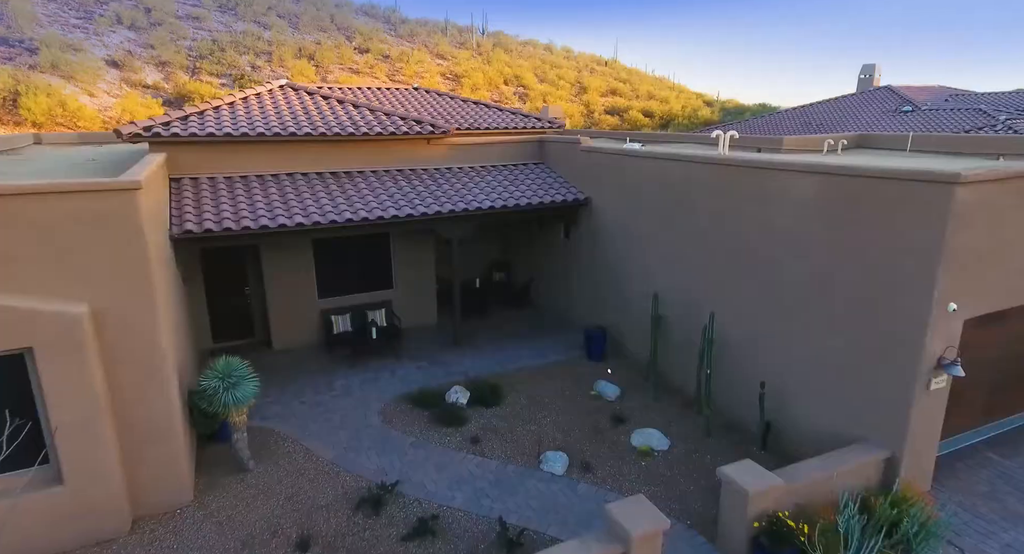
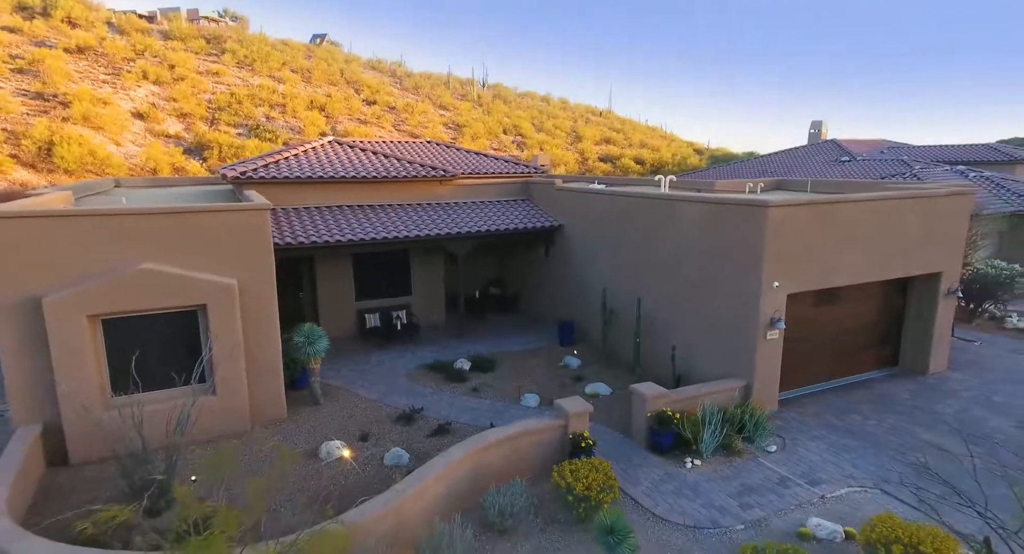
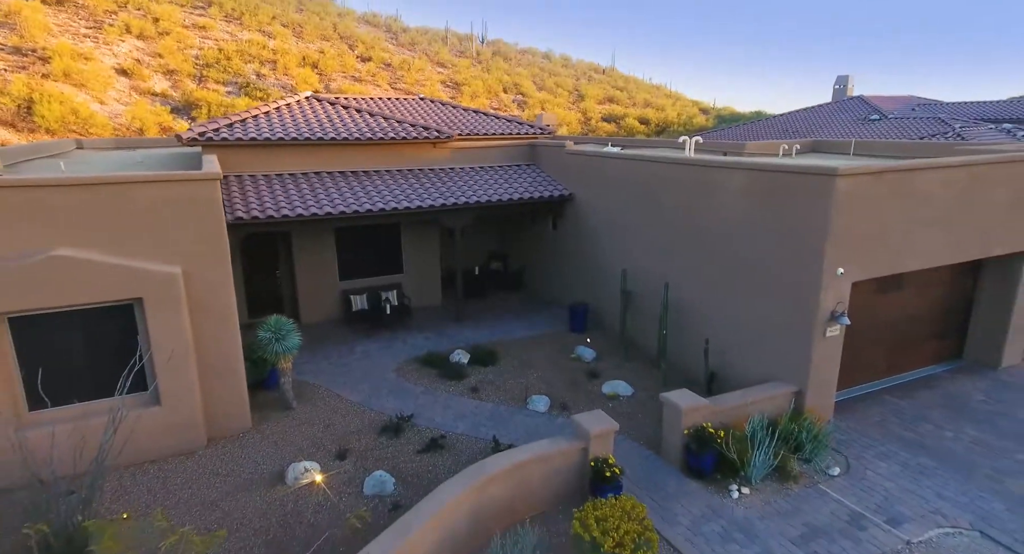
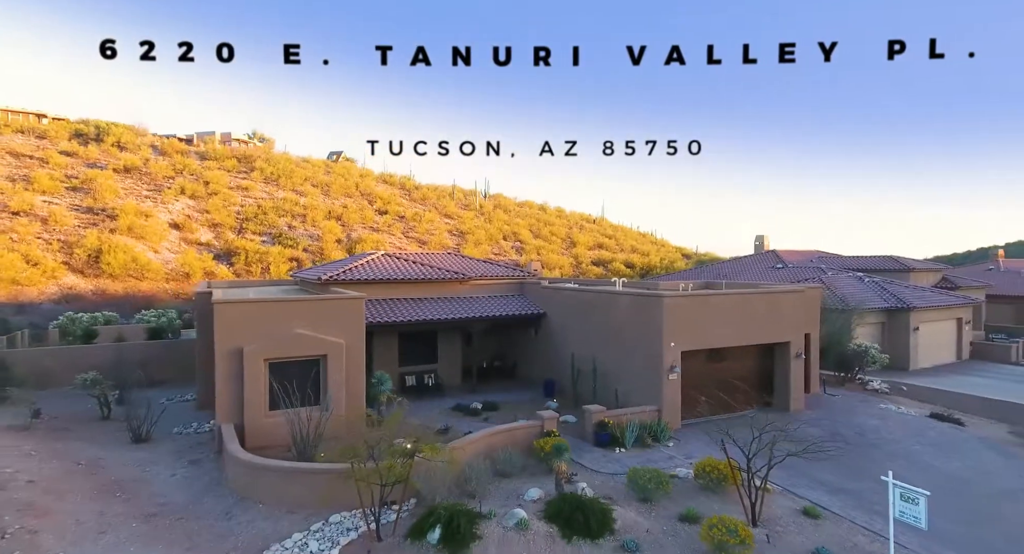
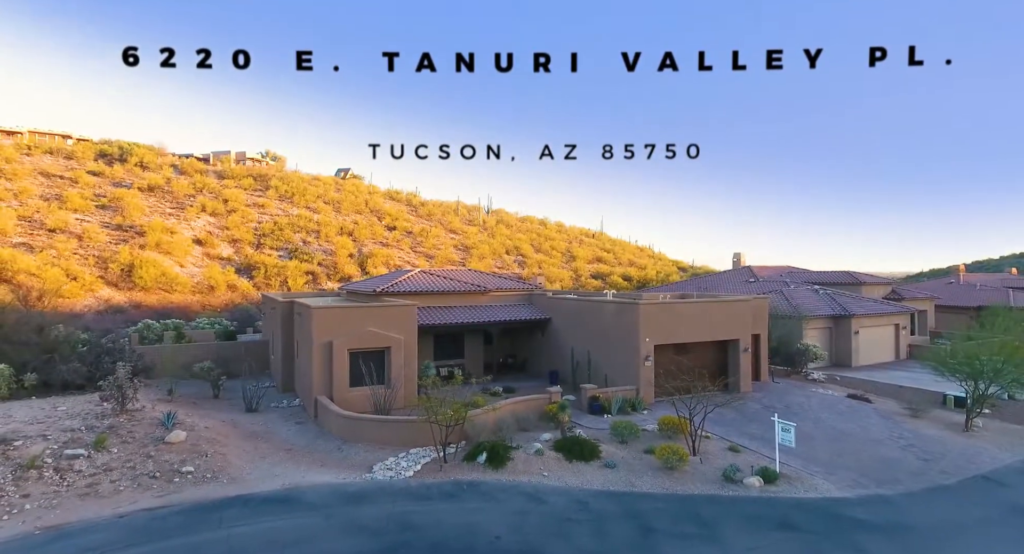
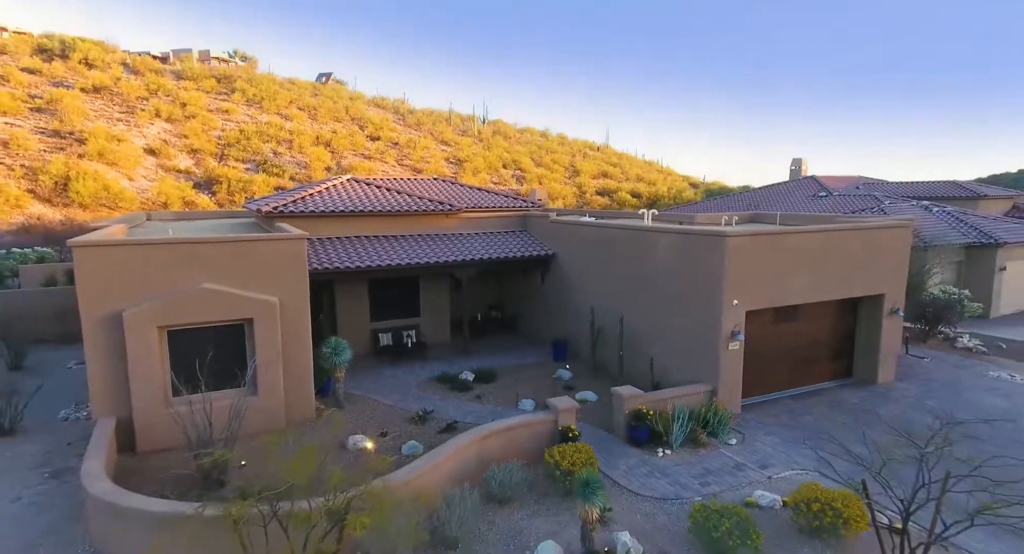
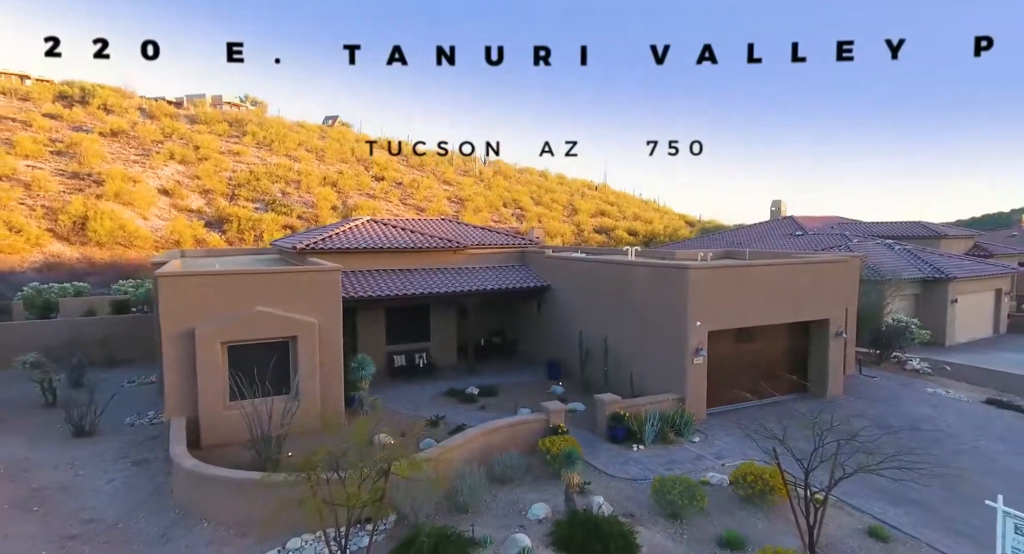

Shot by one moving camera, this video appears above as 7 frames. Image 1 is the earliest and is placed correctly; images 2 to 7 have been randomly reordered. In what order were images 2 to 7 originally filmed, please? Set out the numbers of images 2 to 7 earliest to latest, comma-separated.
3, 2, 6, 7, 4, 5
